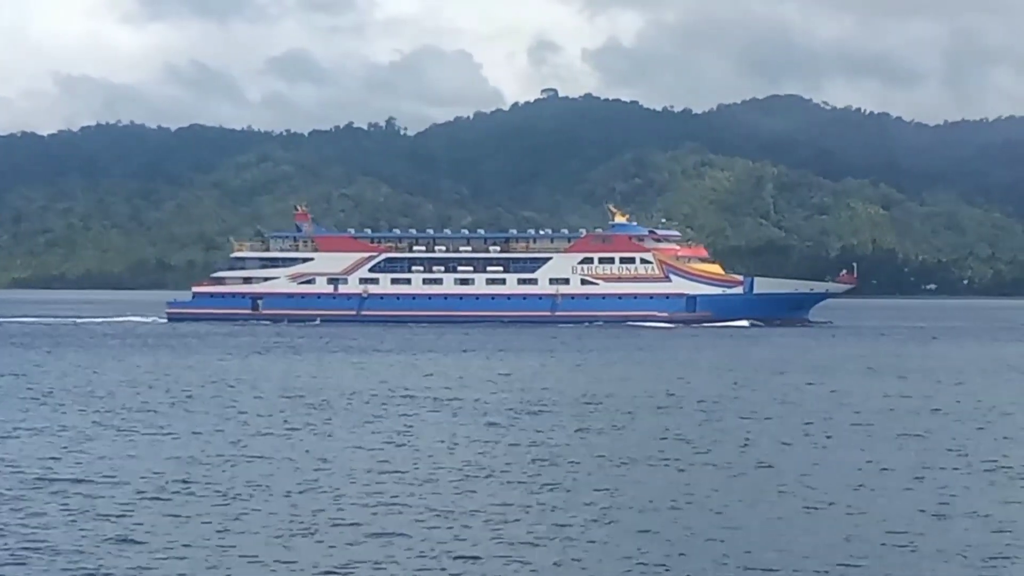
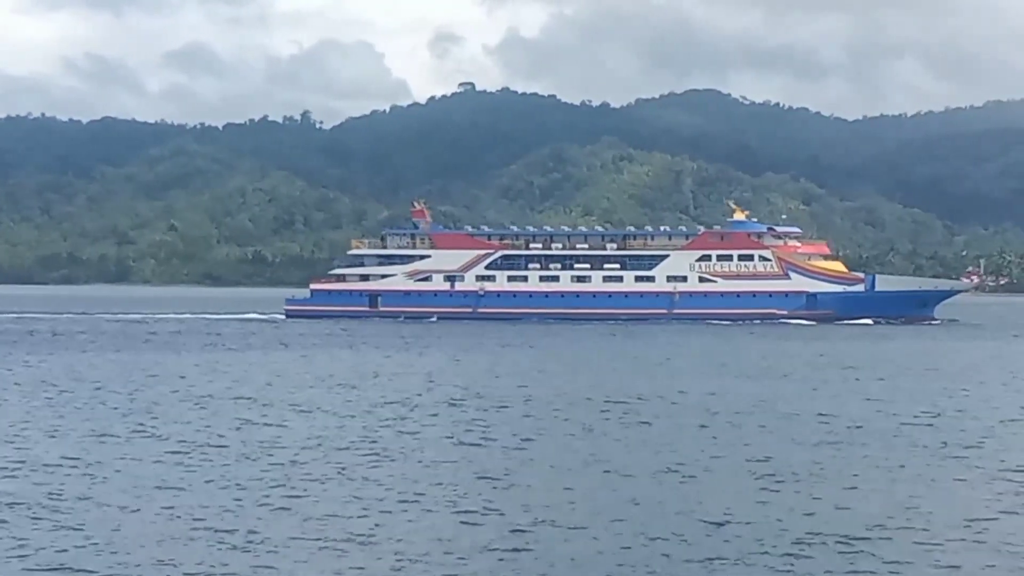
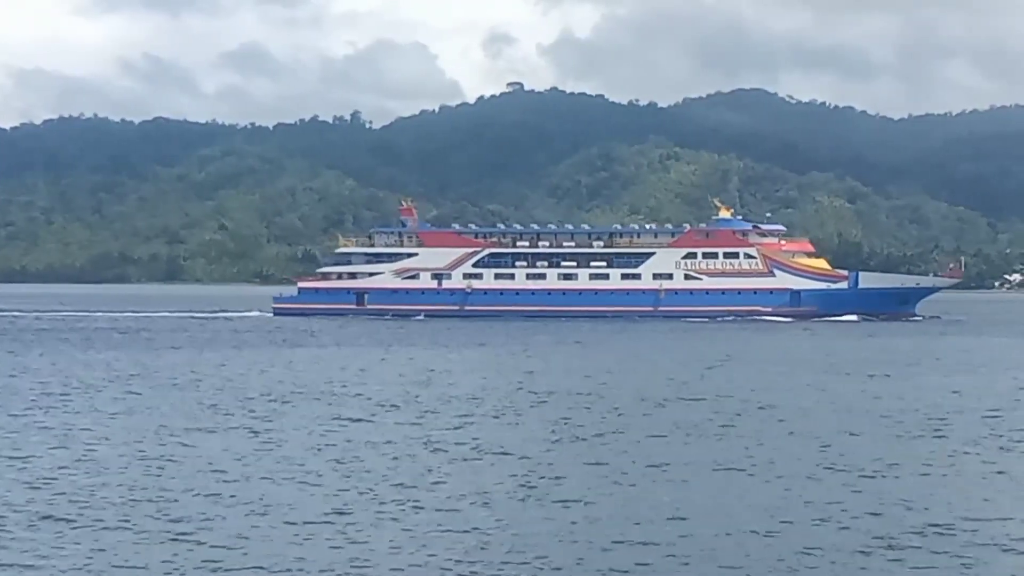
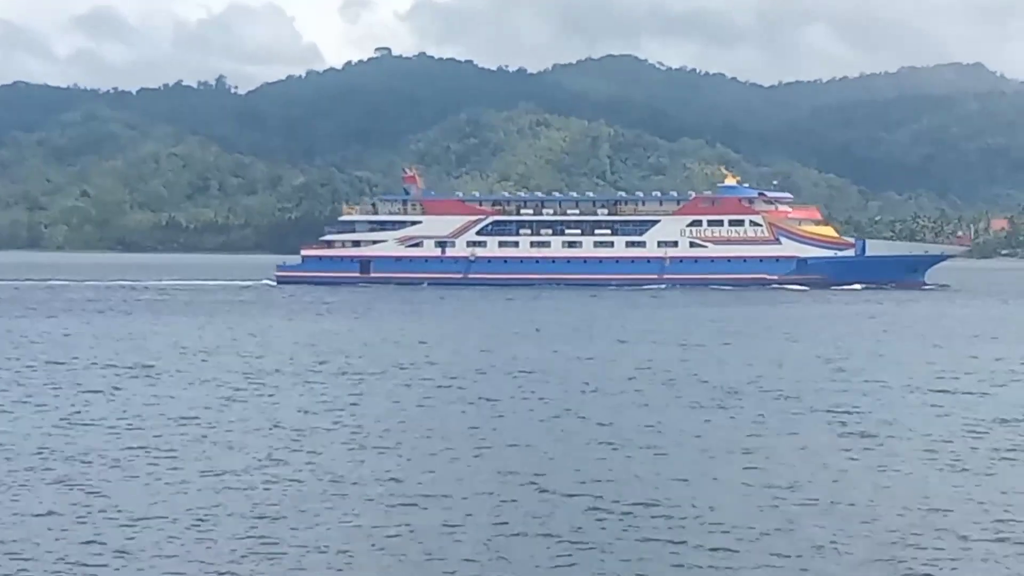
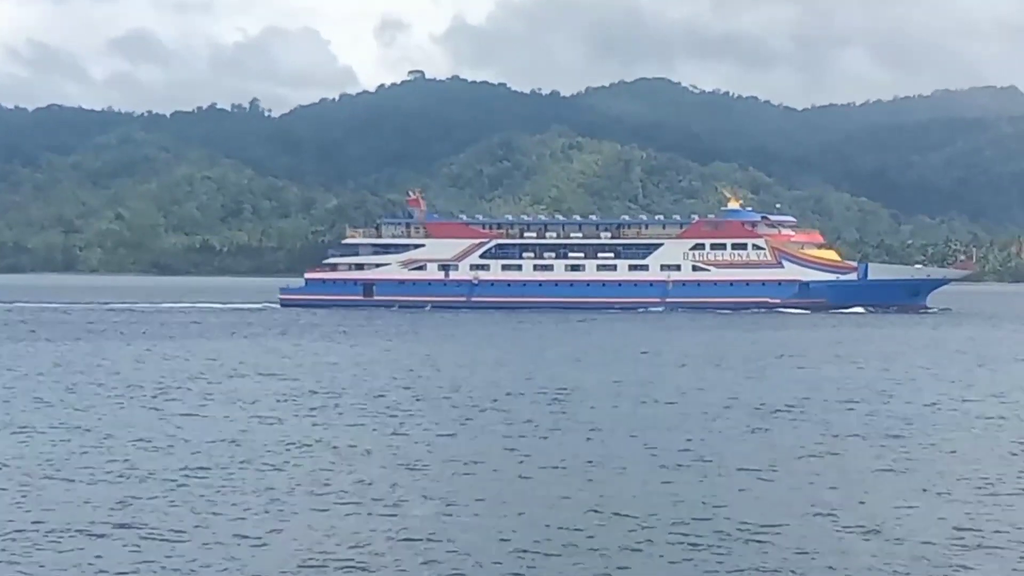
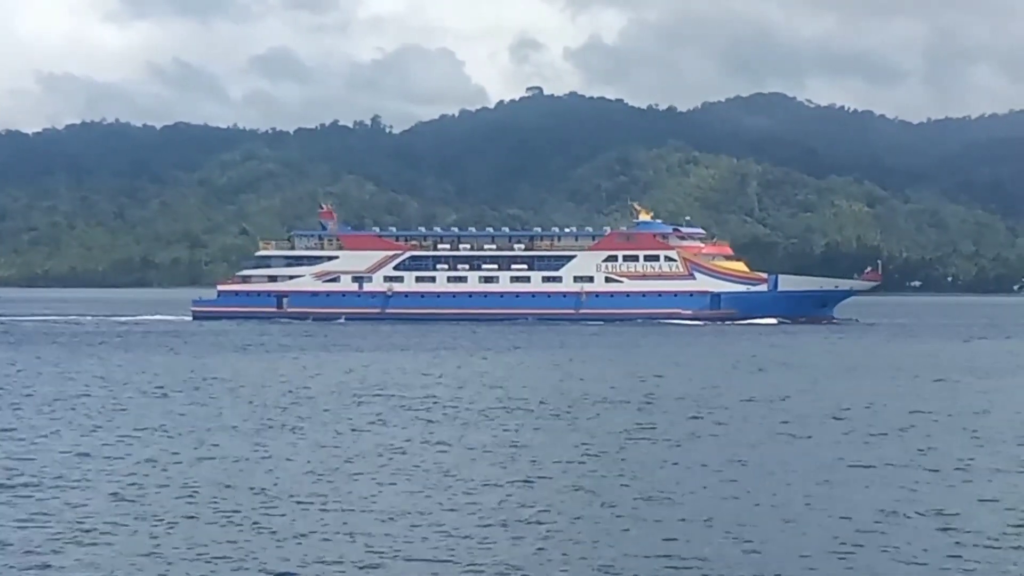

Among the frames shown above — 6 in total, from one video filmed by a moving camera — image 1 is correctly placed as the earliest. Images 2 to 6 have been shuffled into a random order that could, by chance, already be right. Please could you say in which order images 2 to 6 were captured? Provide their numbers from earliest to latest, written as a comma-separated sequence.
6, 3, 2, 5, 4
